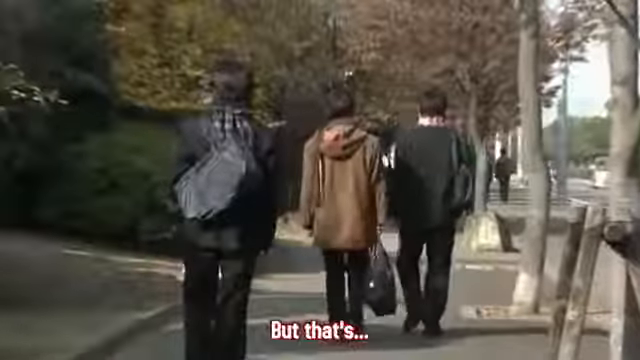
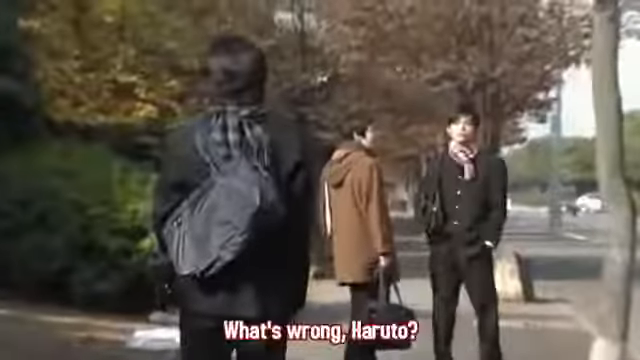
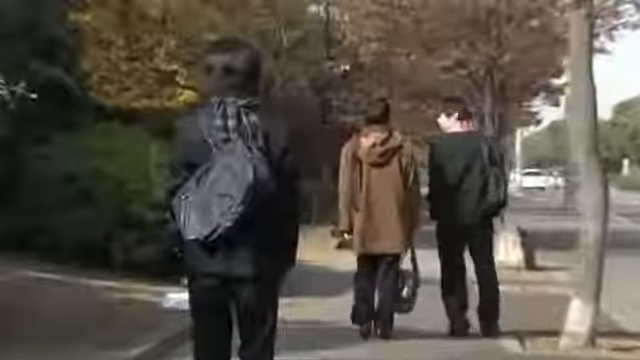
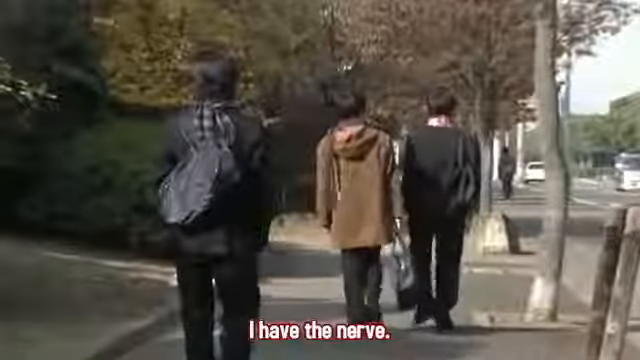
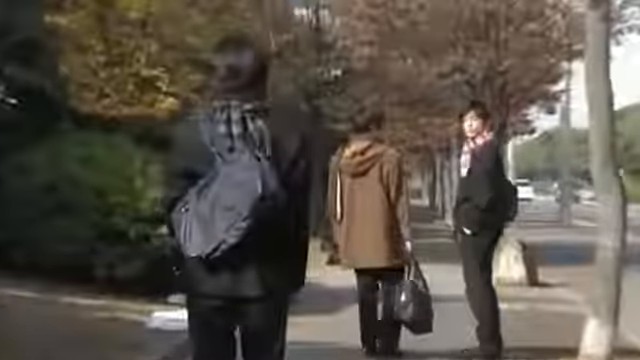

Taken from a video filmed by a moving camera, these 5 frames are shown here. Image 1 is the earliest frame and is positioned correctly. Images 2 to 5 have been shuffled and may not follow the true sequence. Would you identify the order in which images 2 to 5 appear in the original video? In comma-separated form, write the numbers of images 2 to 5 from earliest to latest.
4, 3, 5, 2
